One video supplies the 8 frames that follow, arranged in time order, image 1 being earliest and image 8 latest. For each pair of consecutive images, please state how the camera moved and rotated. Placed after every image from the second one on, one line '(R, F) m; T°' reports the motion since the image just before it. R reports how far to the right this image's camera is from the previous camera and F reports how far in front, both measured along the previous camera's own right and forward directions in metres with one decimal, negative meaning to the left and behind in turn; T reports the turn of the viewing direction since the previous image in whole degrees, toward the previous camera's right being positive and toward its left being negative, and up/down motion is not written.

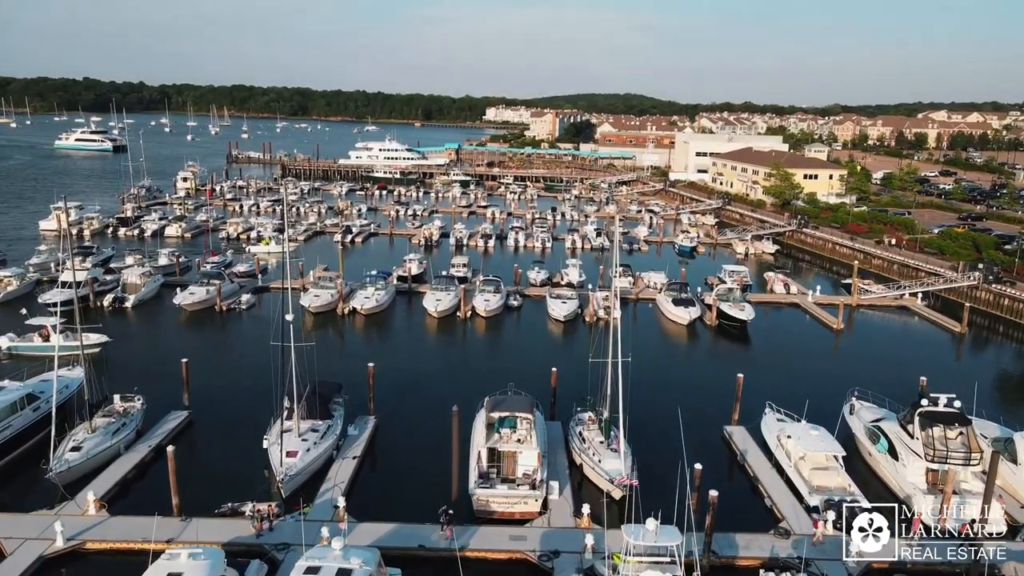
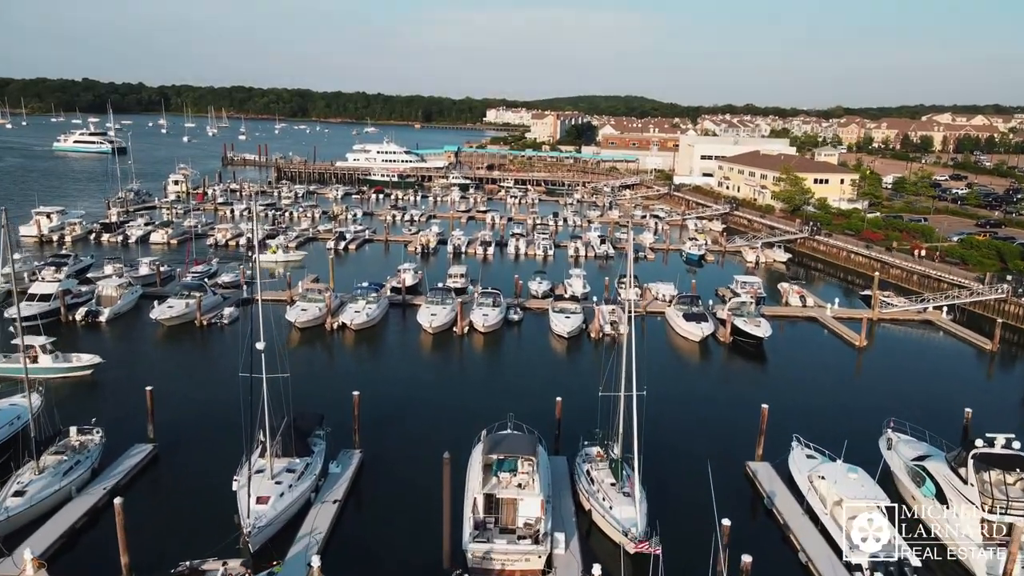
(0.0, +2.0) m; 0°
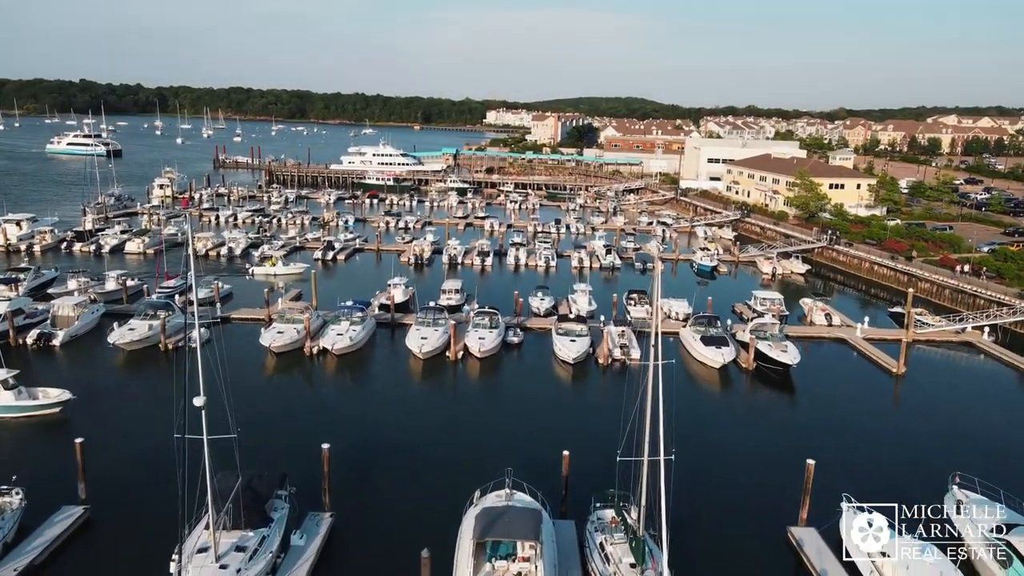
(0.0, +2.9) m; 0°
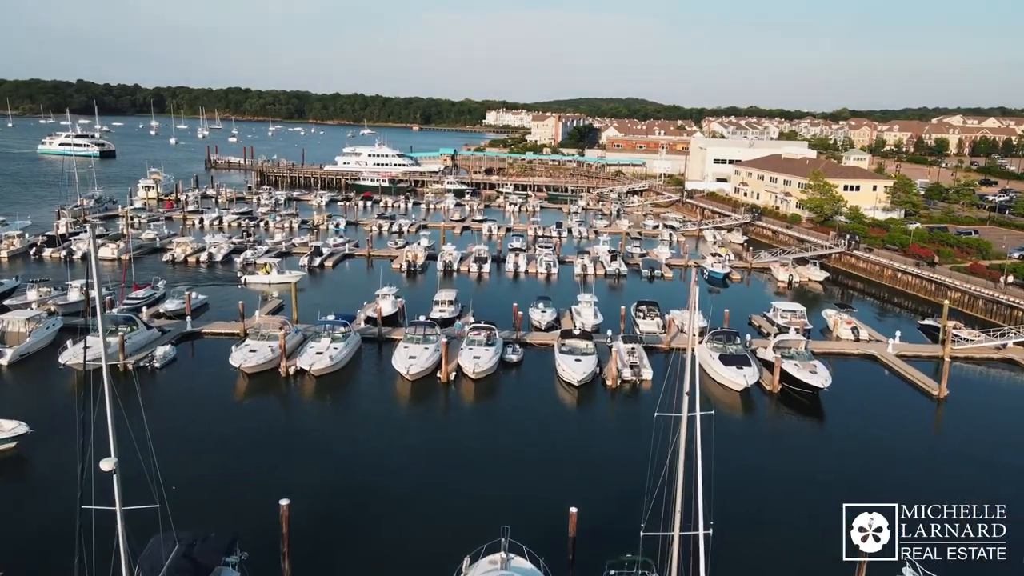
(0.0, +2.7) m; 0°
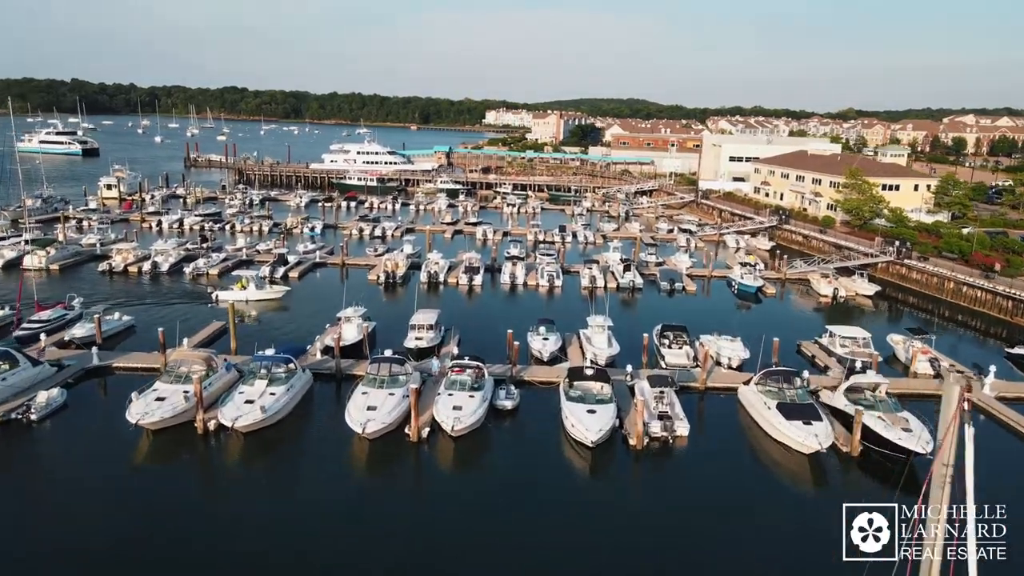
(+0.1, +5.9) m; 0°
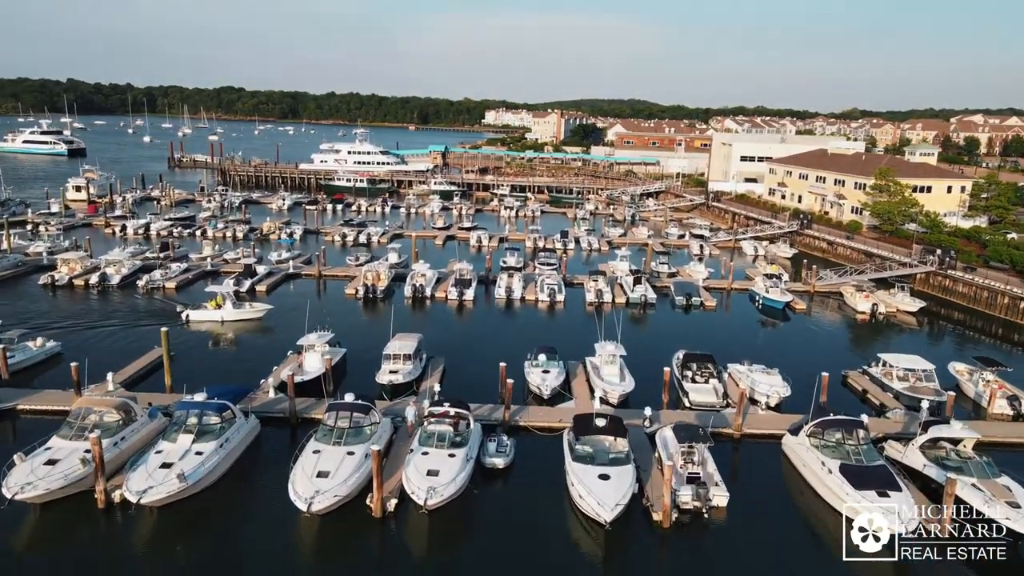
(+0.1, +4.0) m; 0°
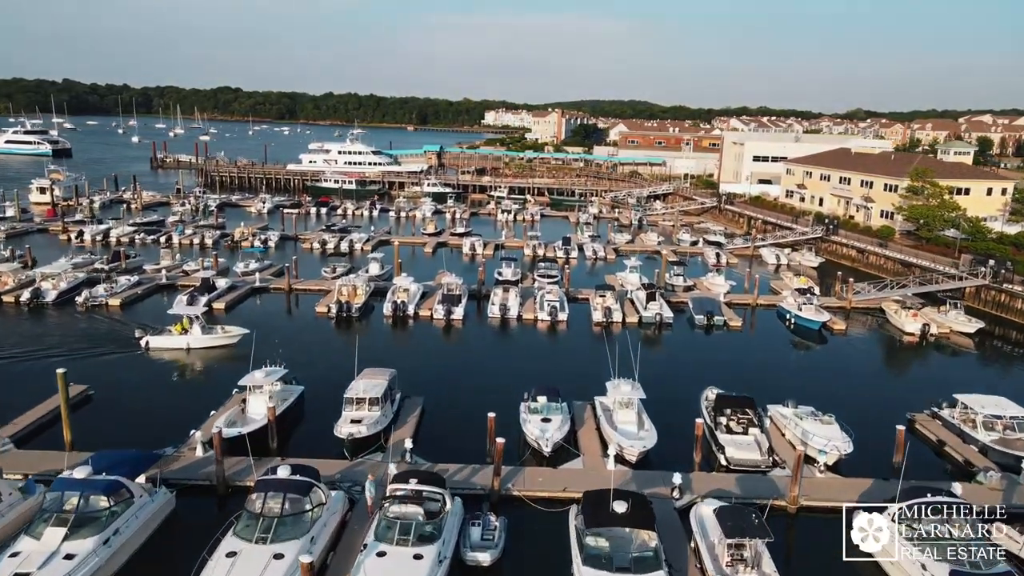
(+0.1, +4.0) m; 0°
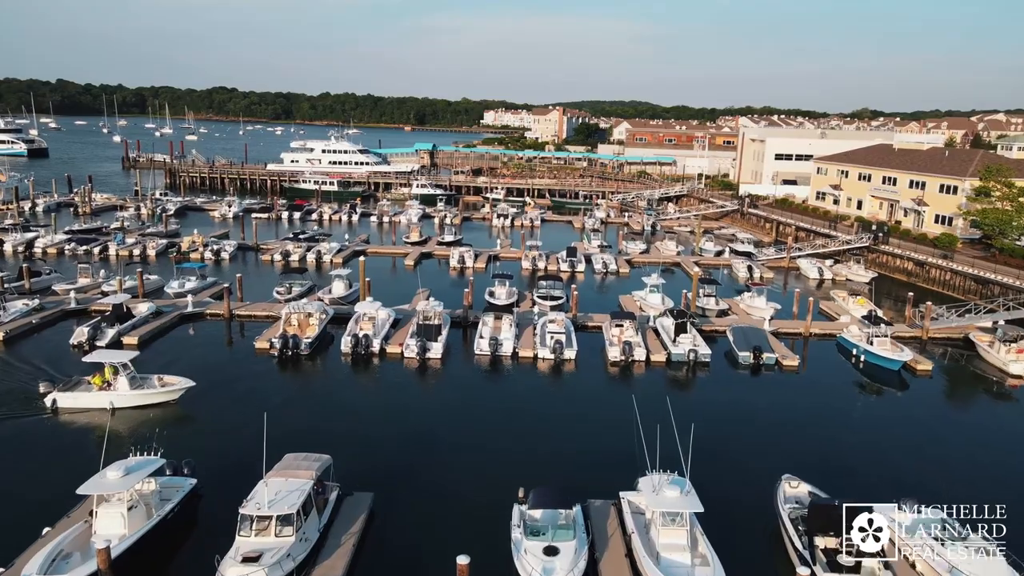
(+0.2, +5.9) m; 0°
